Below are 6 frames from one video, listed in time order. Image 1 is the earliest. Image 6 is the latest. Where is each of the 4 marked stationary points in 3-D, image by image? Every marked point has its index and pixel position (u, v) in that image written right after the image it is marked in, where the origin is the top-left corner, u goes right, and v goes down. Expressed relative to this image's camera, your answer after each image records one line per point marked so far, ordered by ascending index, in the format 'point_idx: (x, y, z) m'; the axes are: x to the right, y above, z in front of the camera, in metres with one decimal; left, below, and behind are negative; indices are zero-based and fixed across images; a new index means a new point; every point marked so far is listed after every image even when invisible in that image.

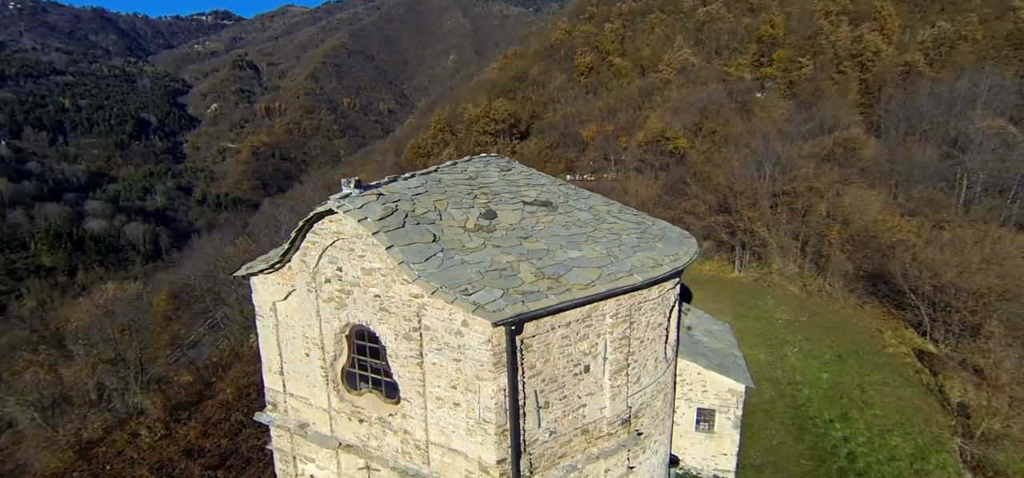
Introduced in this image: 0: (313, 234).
0: (-2.9, +0.1, +7.1) m
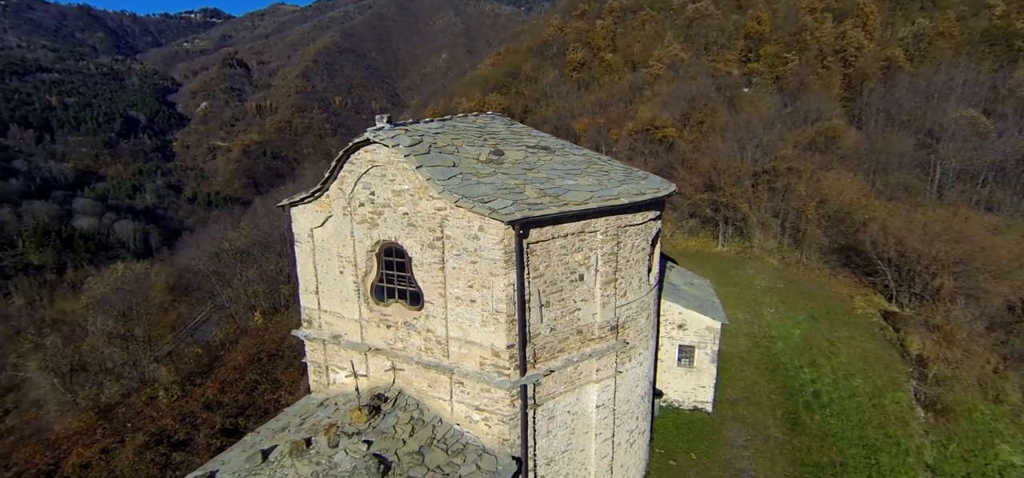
0: (-2.8, +1.3, +8.4) m
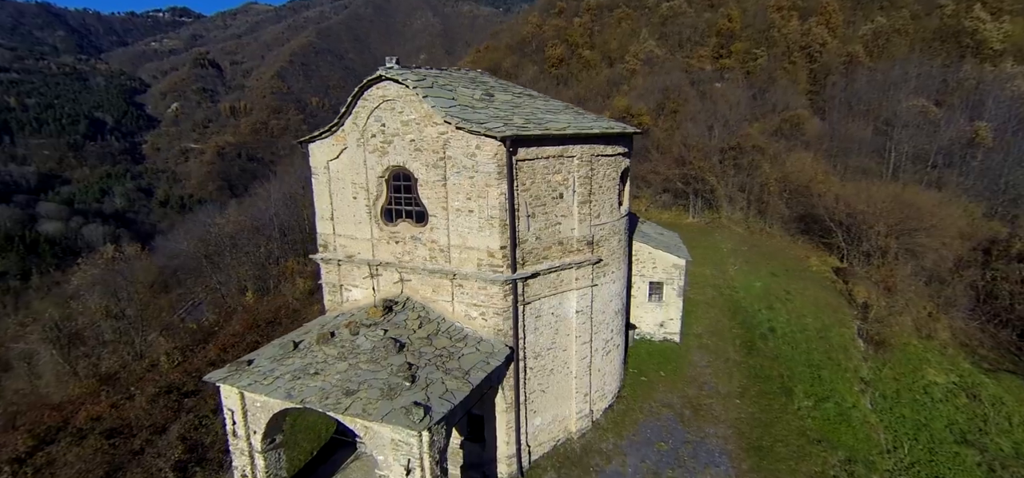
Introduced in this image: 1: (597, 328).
0: (-3.0, +2.8, +9.8) m
1: (+2.0, -2.1, +11.5) m
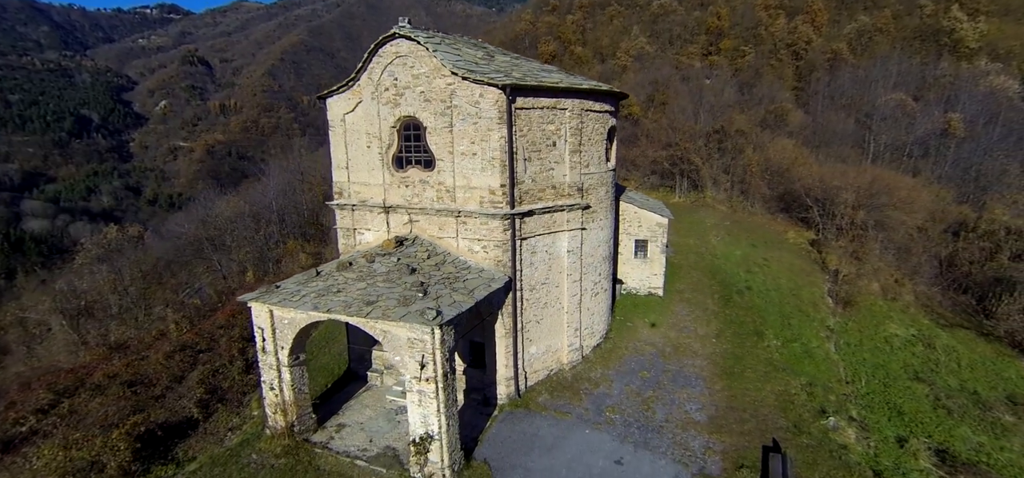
0: (-3.0, +4.1, +11.0) m
1: (+1.9, -0.8, +12.7) m
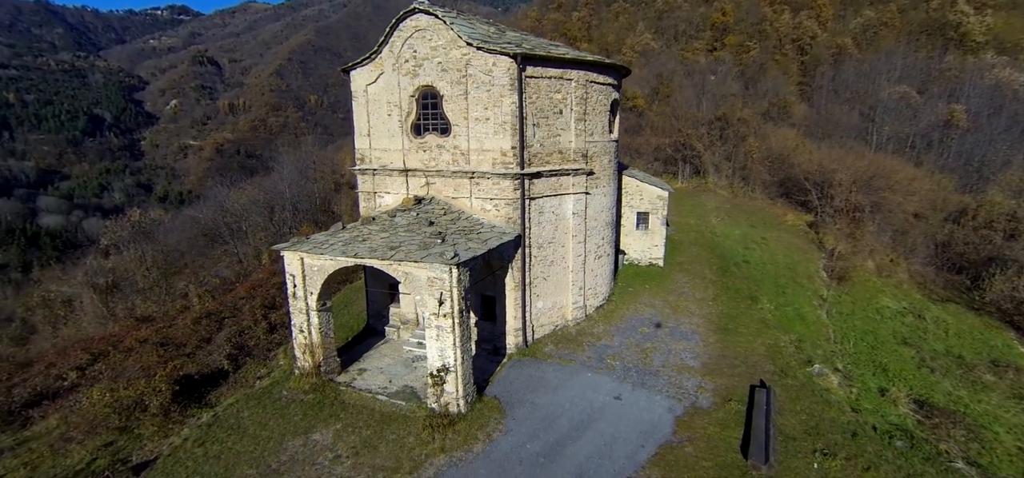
0: (-2.8, +5.1, +12.0) m
1: (+2.2, +0.2, +13.6) m
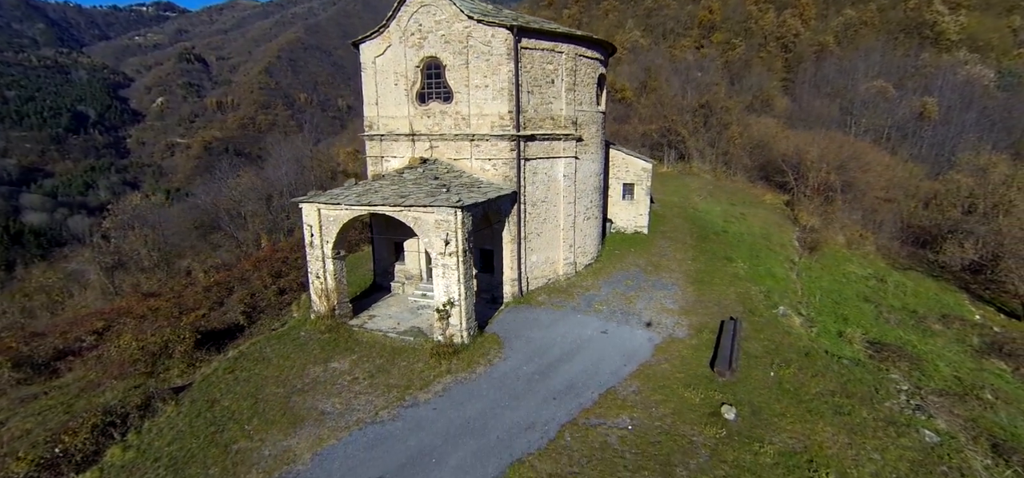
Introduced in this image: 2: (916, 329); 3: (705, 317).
0: (-2.9, +6.3, +13.2) m
1: (+2.1, +1.4, +14.9) m
2: (+12.5, -2.8, +15.0) m
3: (+4.9, -2.0, +12.3) m
